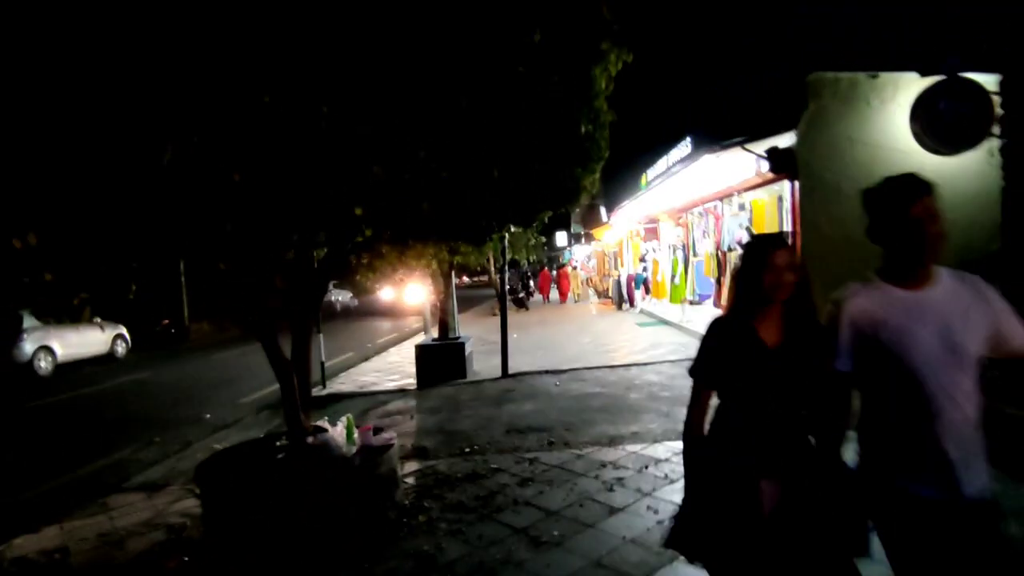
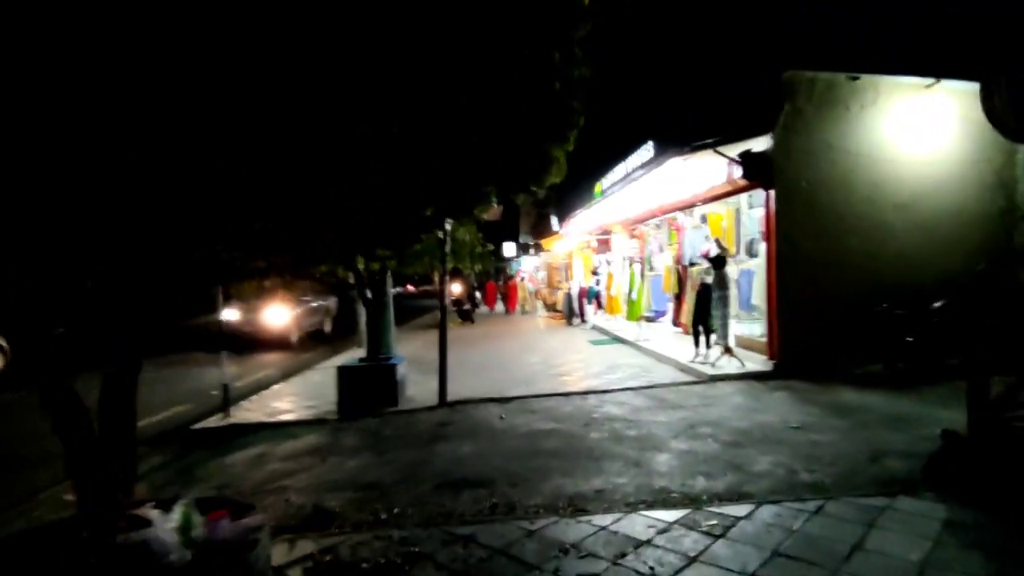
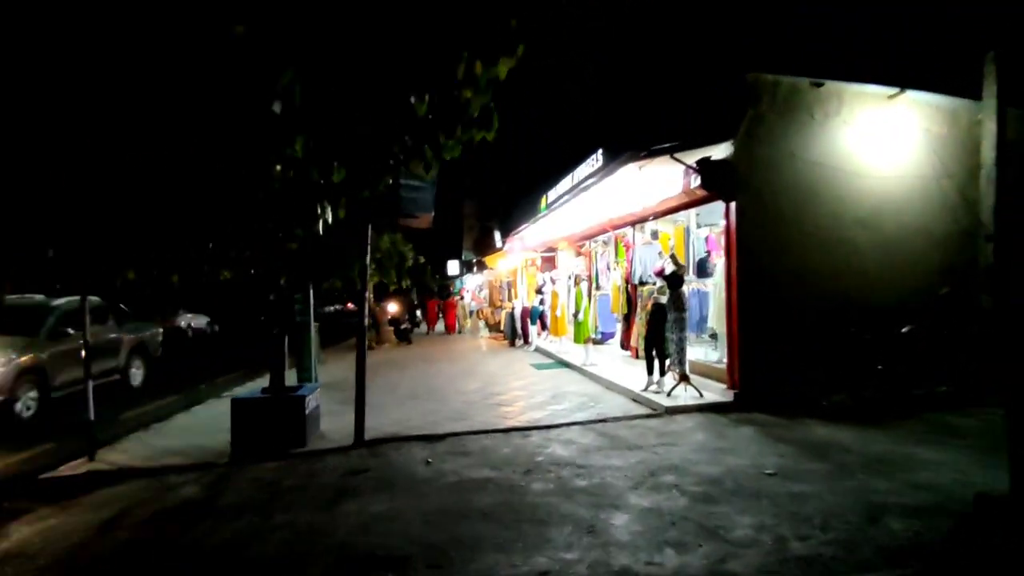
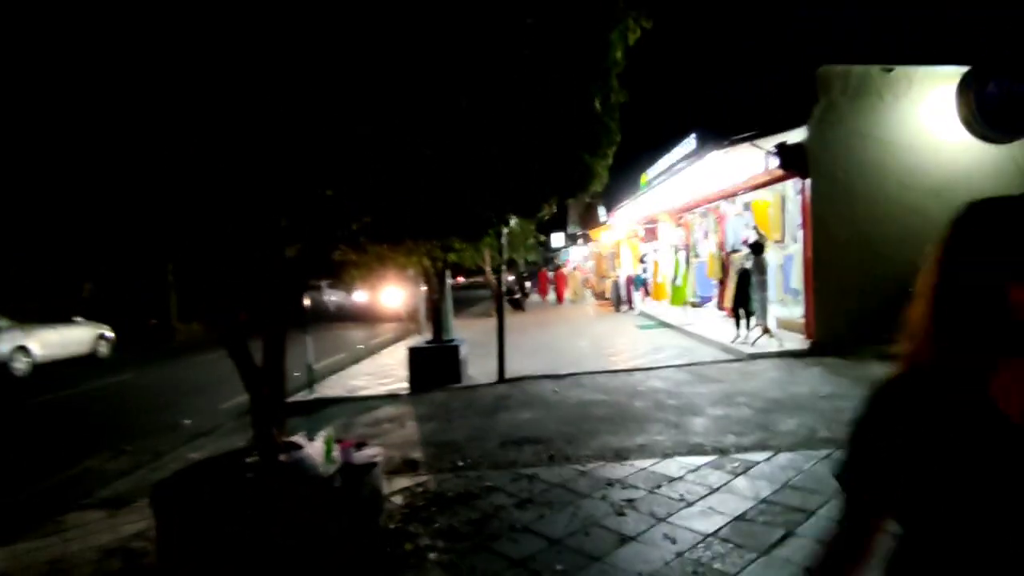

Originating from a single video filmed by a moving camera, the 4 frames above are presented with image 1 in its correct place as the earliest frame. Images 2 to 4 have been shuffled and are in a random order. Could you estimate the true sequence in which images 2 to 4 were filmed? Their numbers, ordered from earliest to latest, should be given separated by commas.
4, 2, 3
